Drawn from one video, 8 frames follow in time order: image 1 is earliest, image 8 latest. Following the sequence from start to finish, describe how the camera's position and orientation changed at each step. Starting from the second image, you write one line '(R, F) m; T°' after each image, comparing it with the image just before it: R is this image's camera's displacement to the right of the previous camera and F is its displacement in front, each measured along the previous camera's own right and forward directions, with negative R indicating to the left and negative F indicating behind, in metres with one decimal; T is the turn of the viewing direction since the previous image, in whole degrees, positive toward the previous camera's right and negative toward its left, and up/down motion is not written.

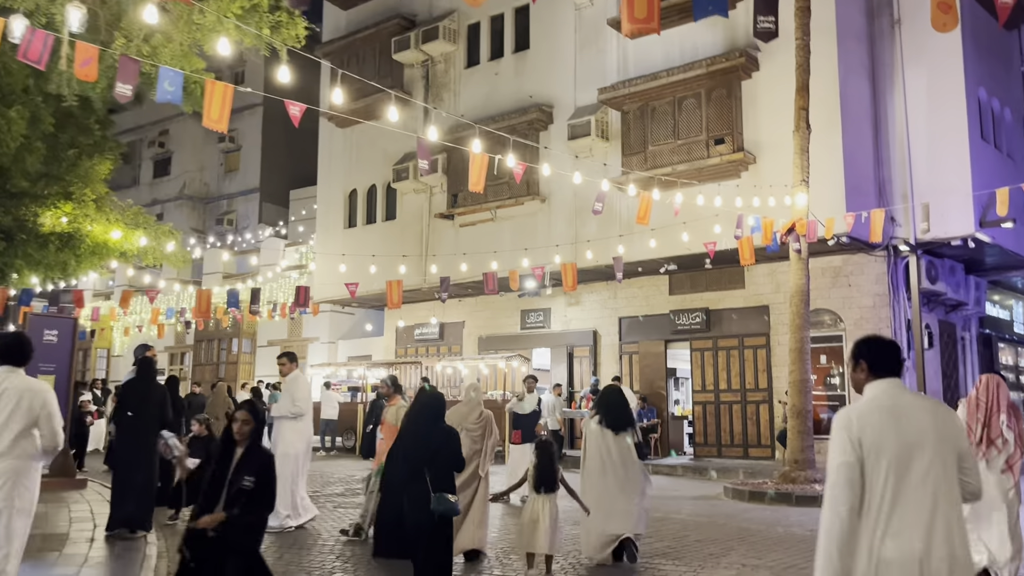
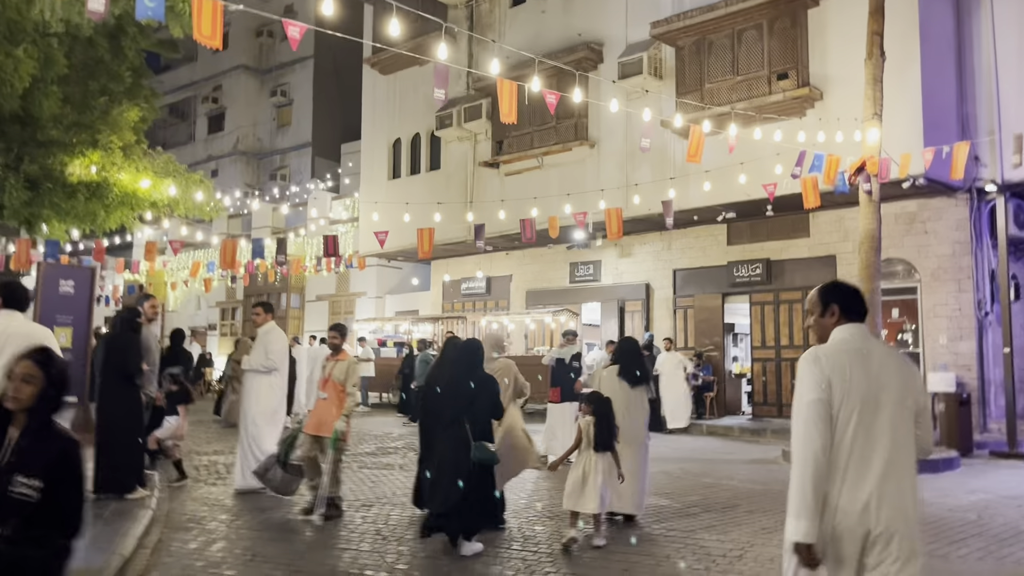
(+0.3, +0.9) m; -4°
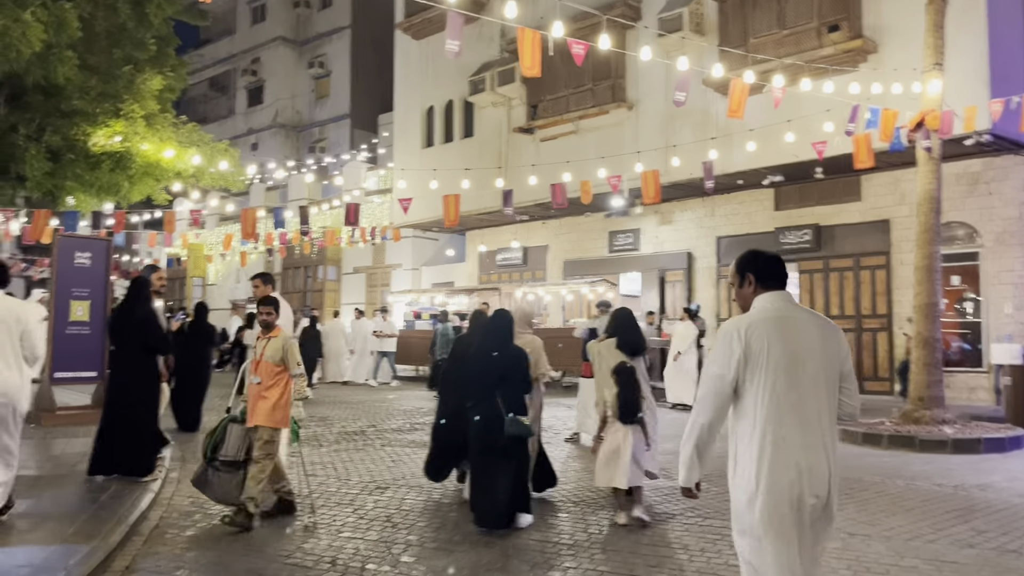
(+0.2, +0.6) m; -3°
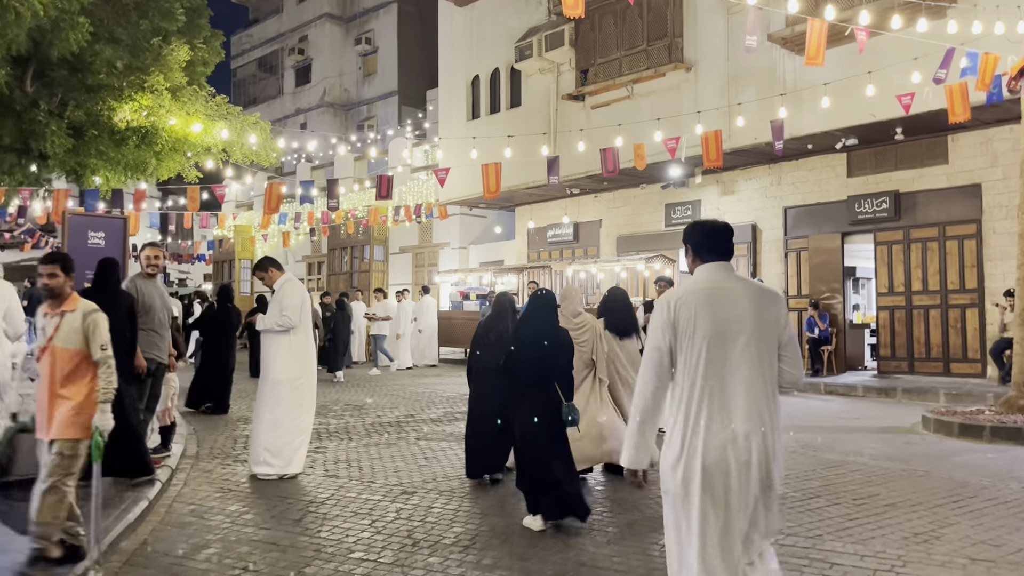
(+0.1, +1.0) m; -4°
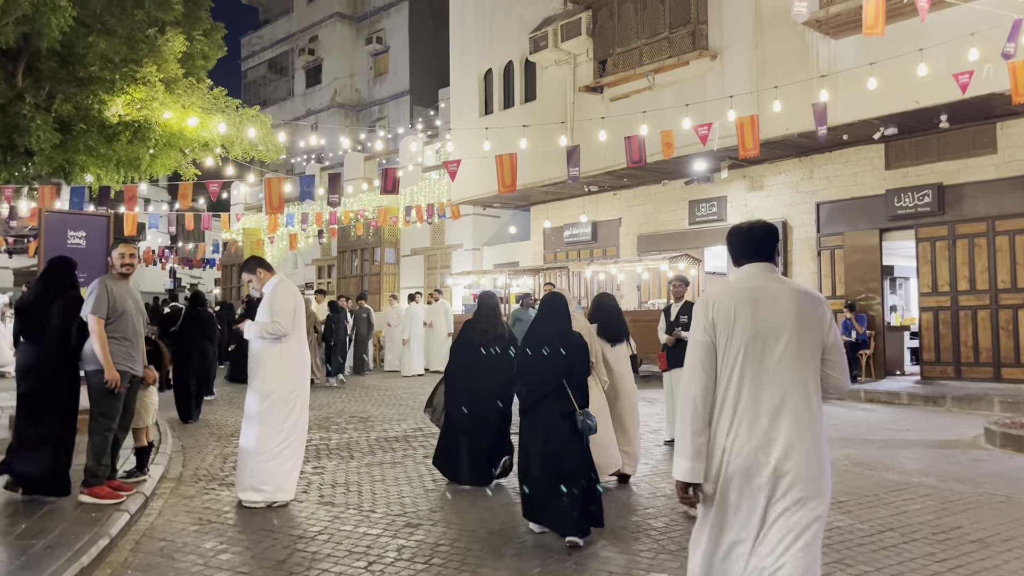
(0.0, +0.9) m; -1°
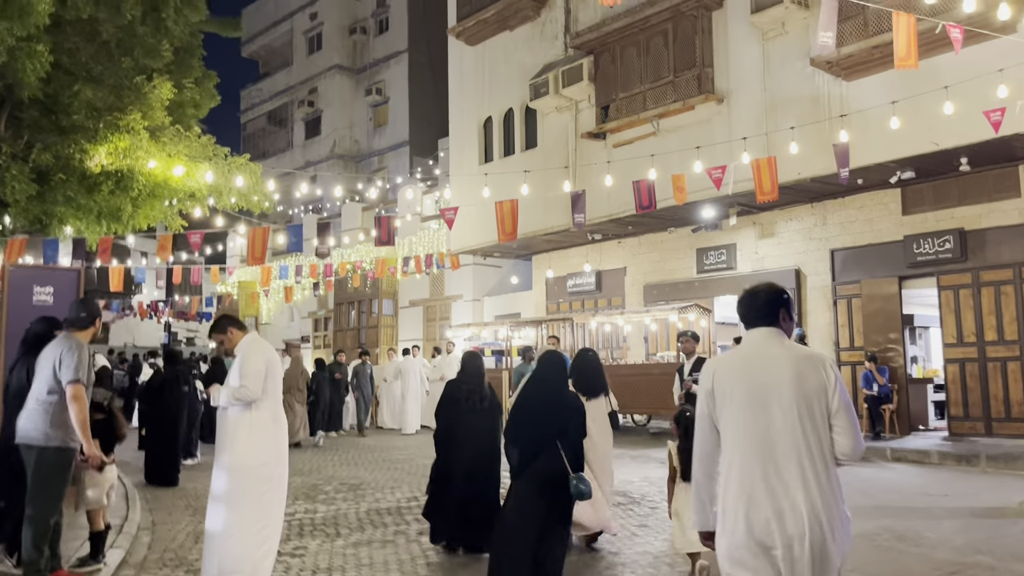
(0.0, +0.7) m; 0°
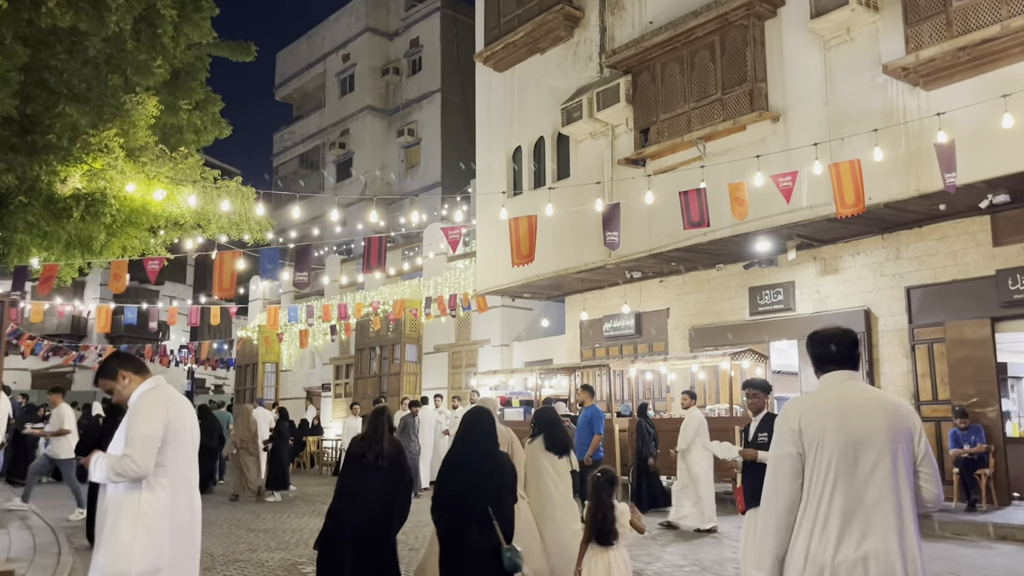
(+0.2, +1.7) m; -3°
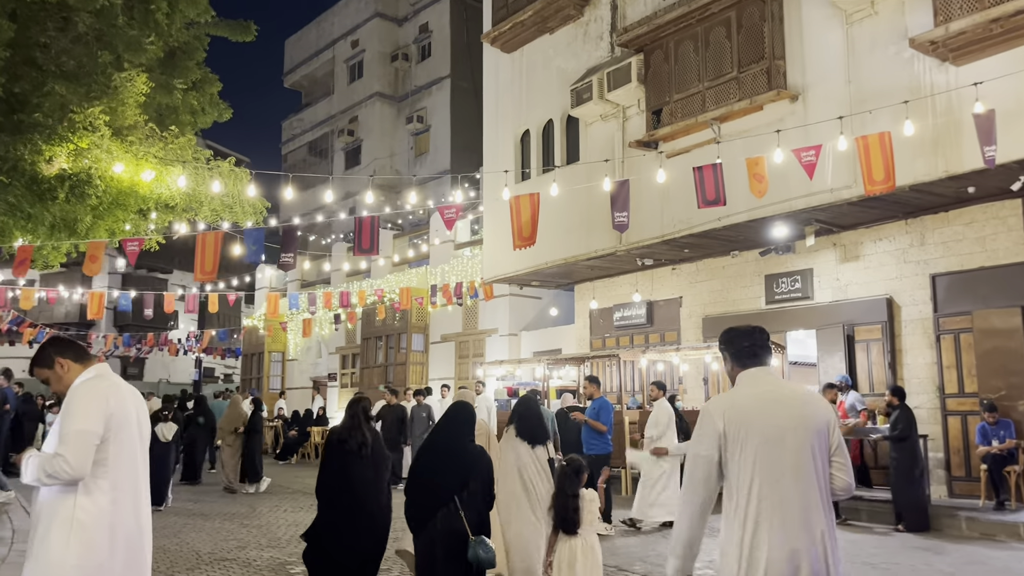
(+0.1, +0.5) m; -1°
